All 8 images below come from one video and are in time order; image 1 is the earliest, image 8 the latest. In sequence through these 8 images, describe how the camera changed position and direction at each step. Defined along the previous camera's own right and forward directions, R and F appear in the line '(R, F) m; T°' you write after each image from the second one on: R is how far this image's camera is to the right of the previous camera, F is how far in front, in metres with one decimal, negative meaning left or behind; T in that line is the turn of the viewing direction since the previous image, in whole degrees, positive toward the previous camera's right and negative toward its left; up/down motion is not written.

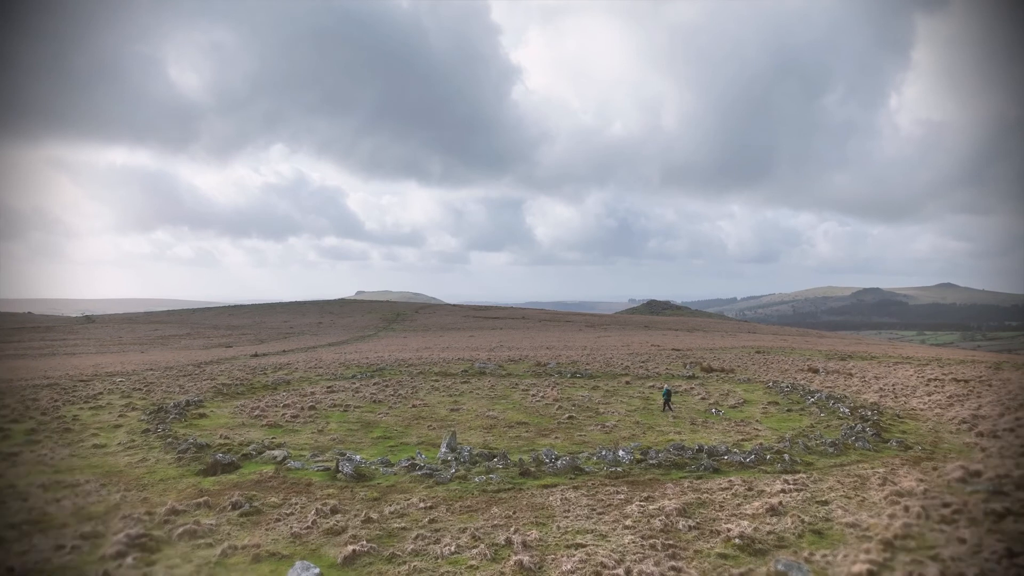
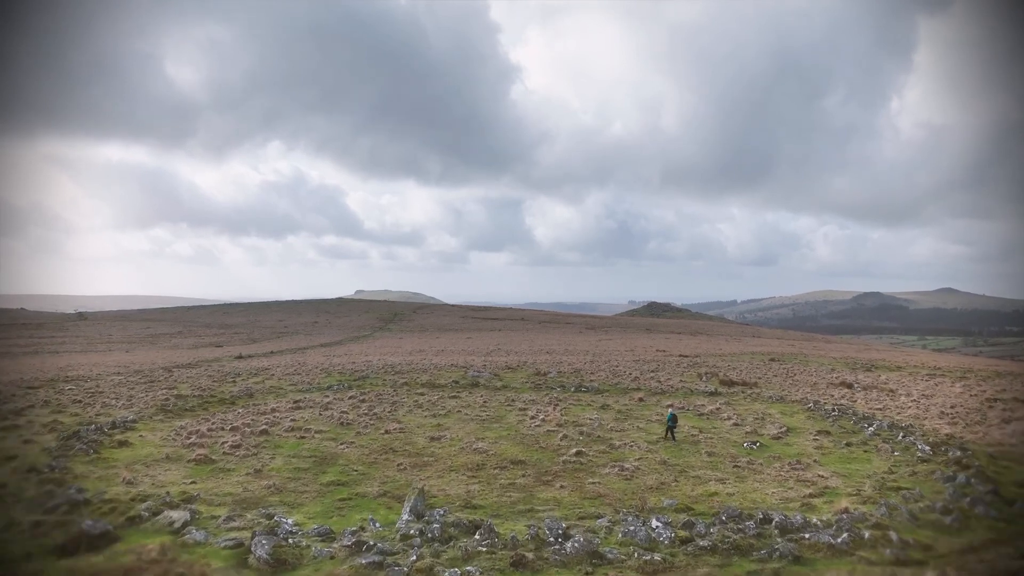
(+0.1, +3.6) m; 0°
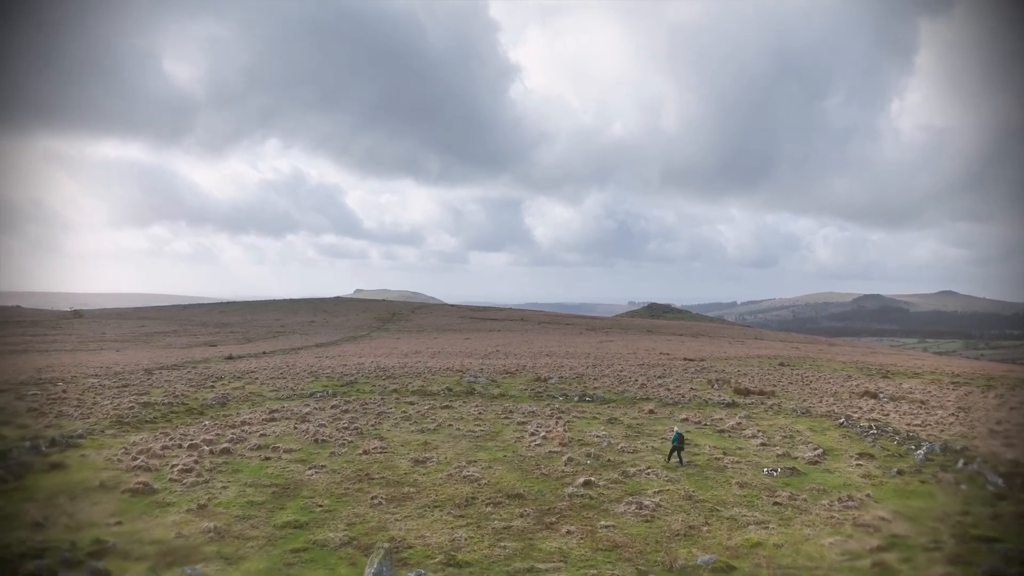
(+0.1, +2.1) m; 0°
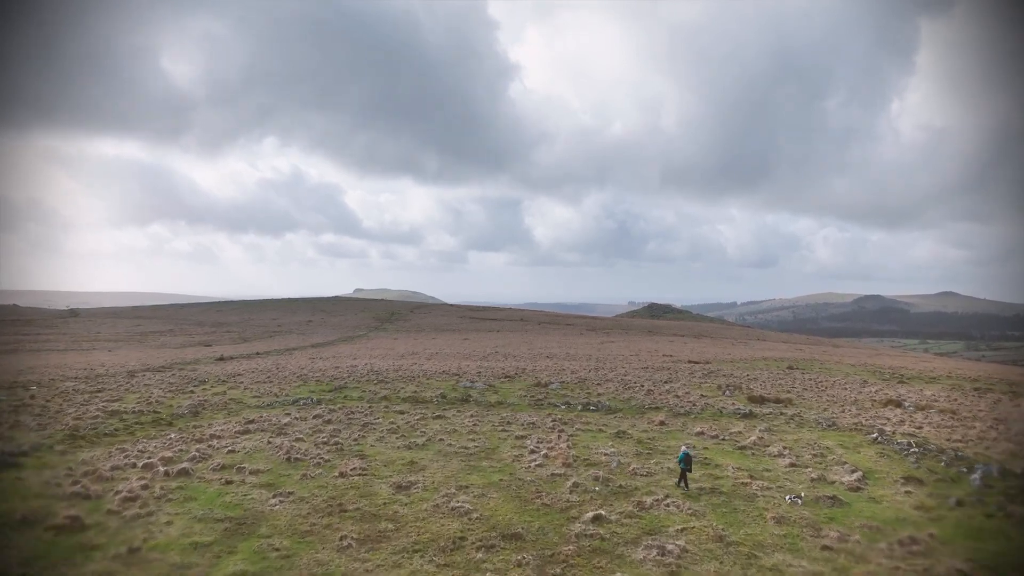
(+0.1, +1.8) m; 0°
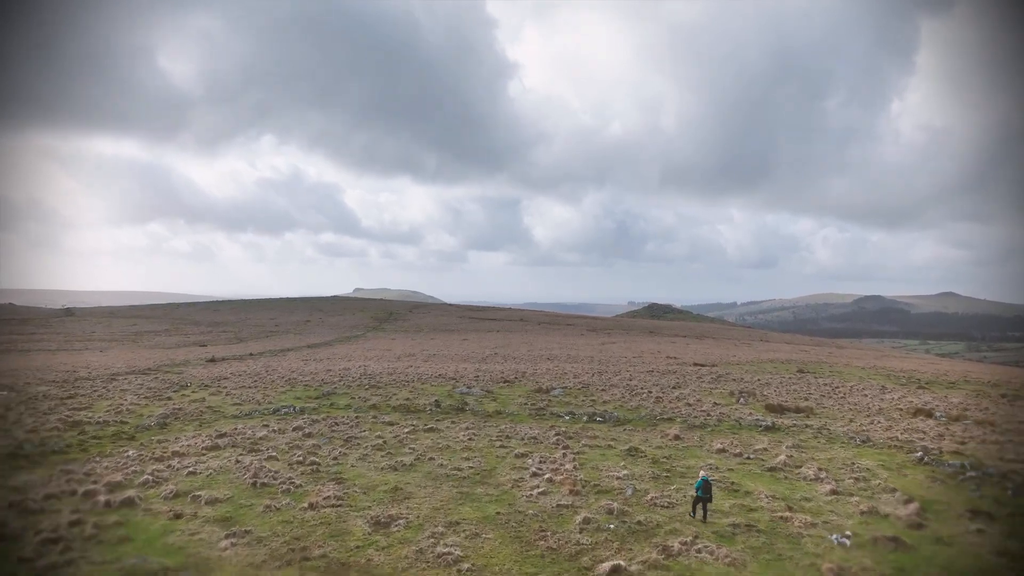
(0.0, +1.9) m; 0°
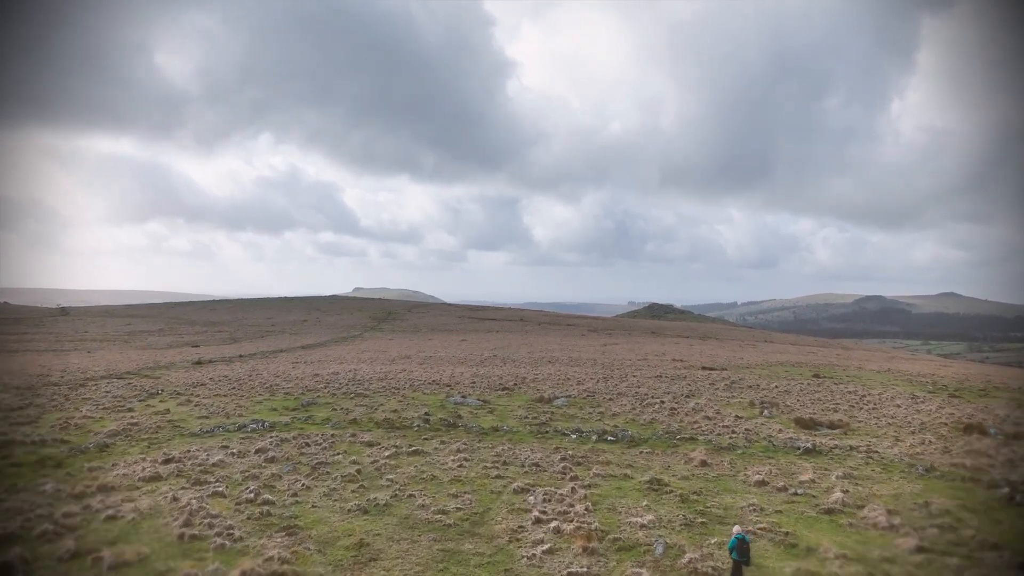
(0.0, +2.7) m; 0°
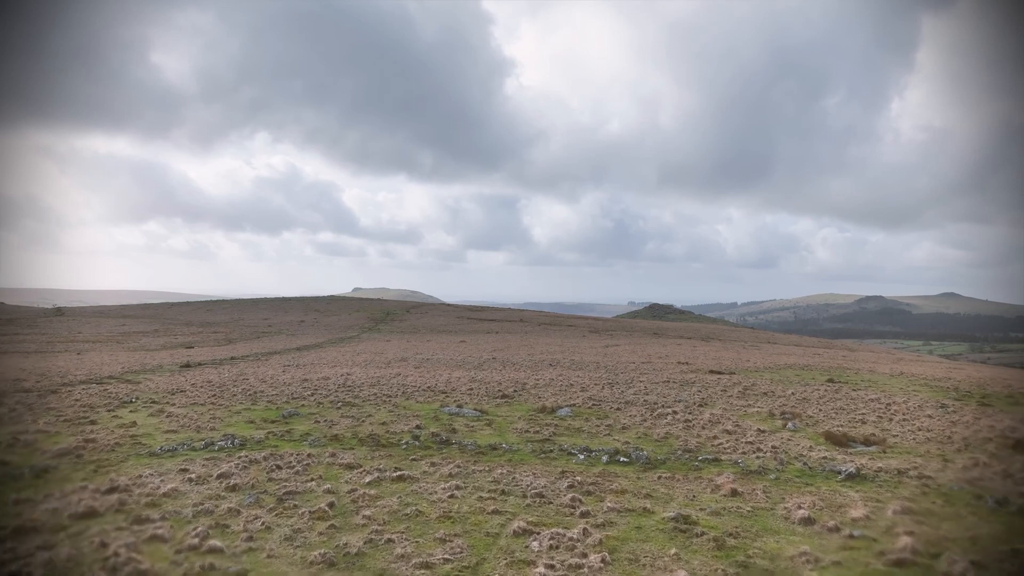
(0.0, +2.1) m; 0°
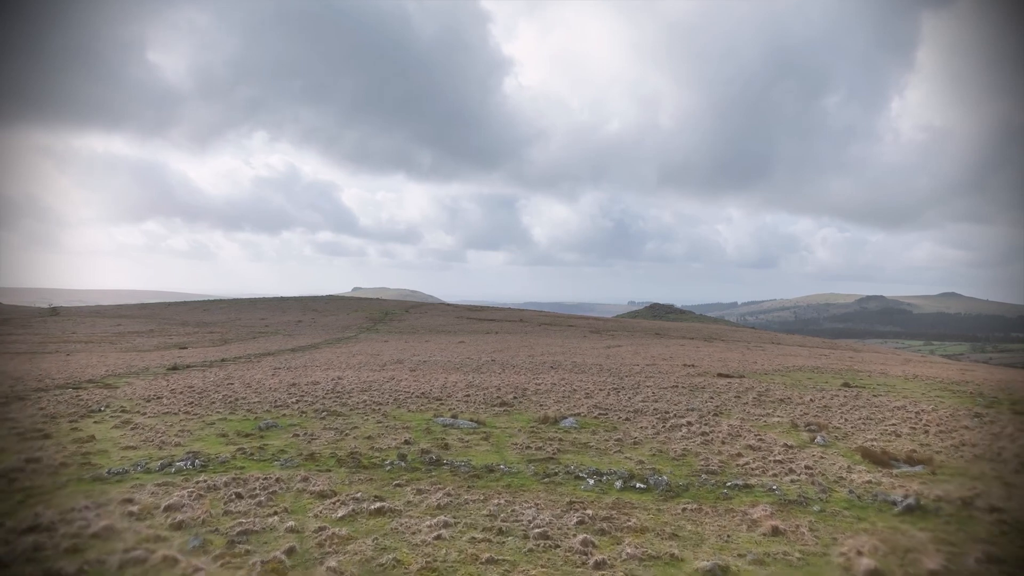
(0.0, +2.2) m; 0°
